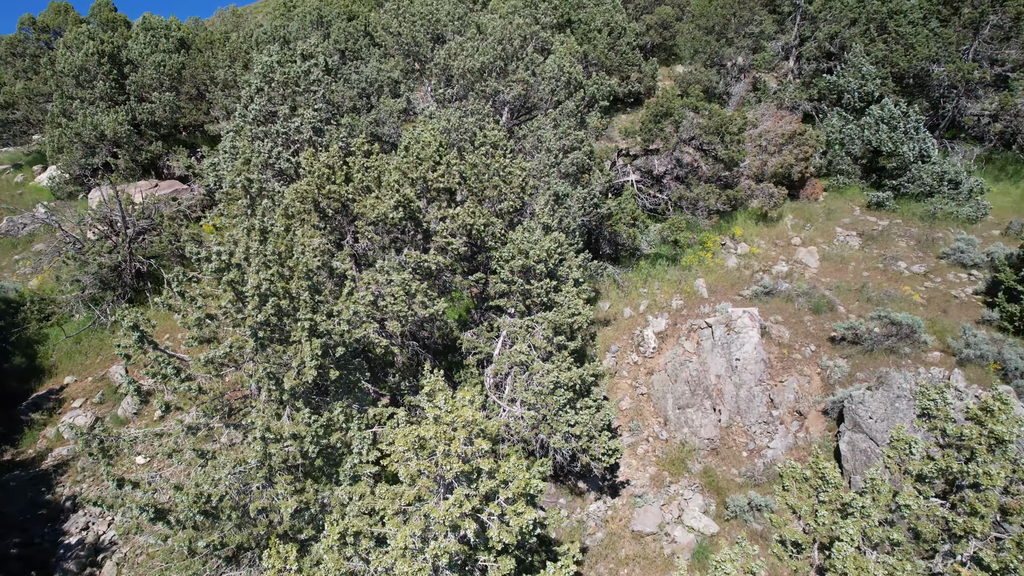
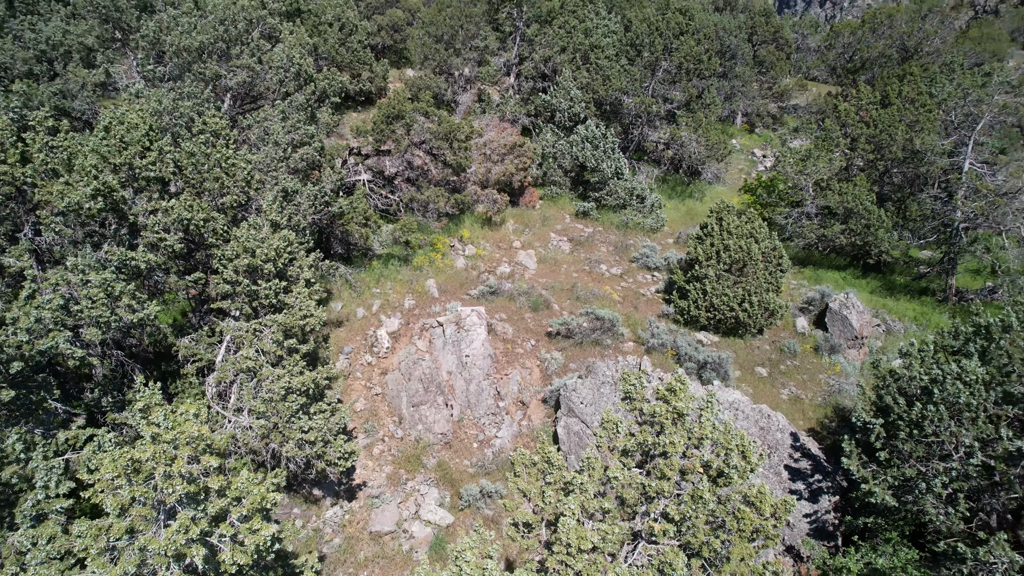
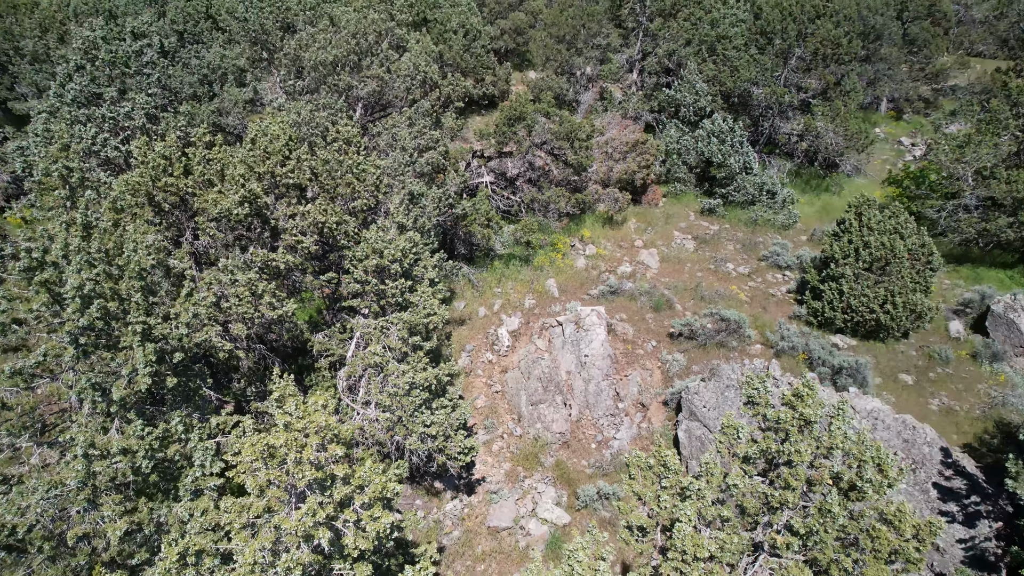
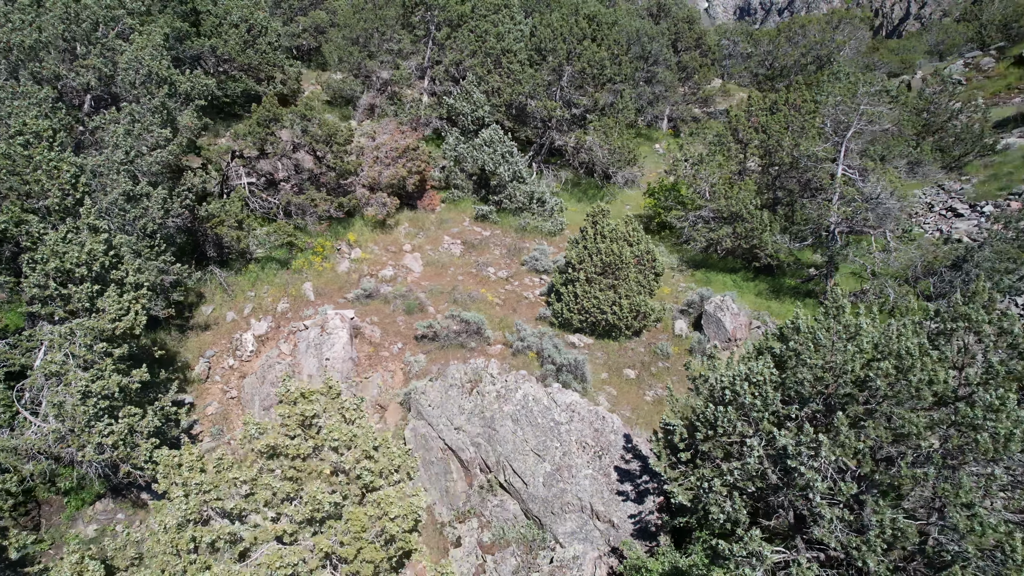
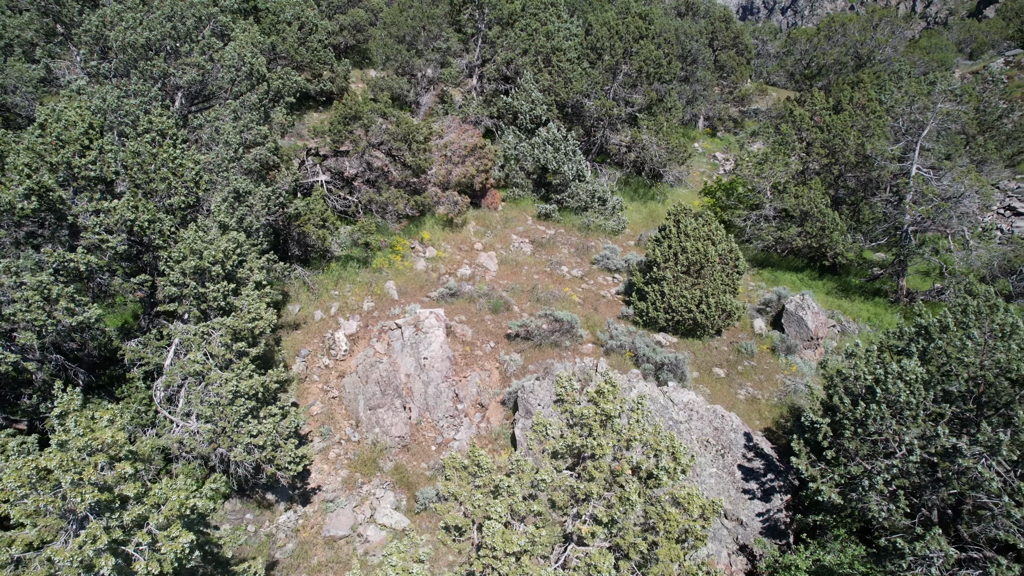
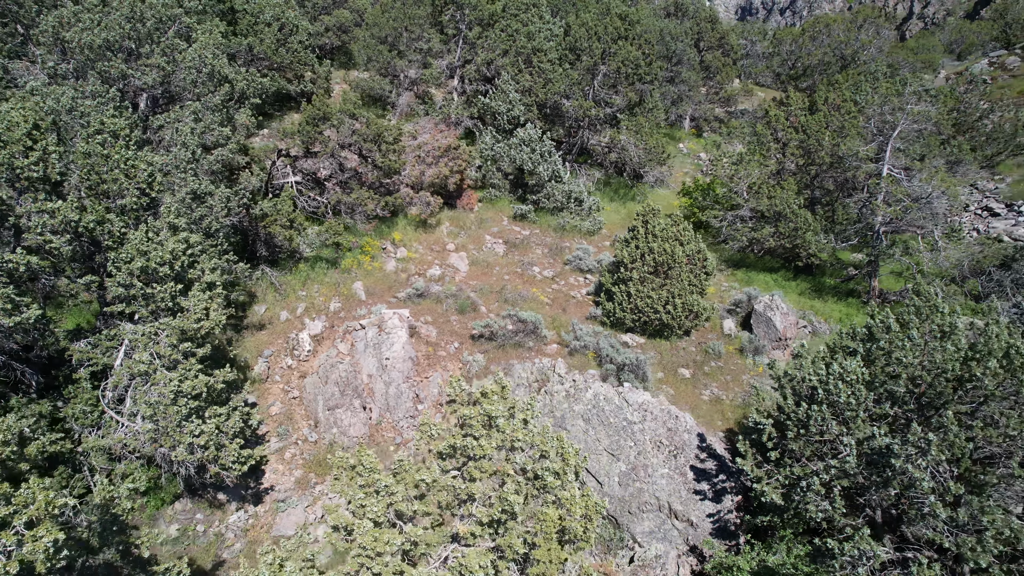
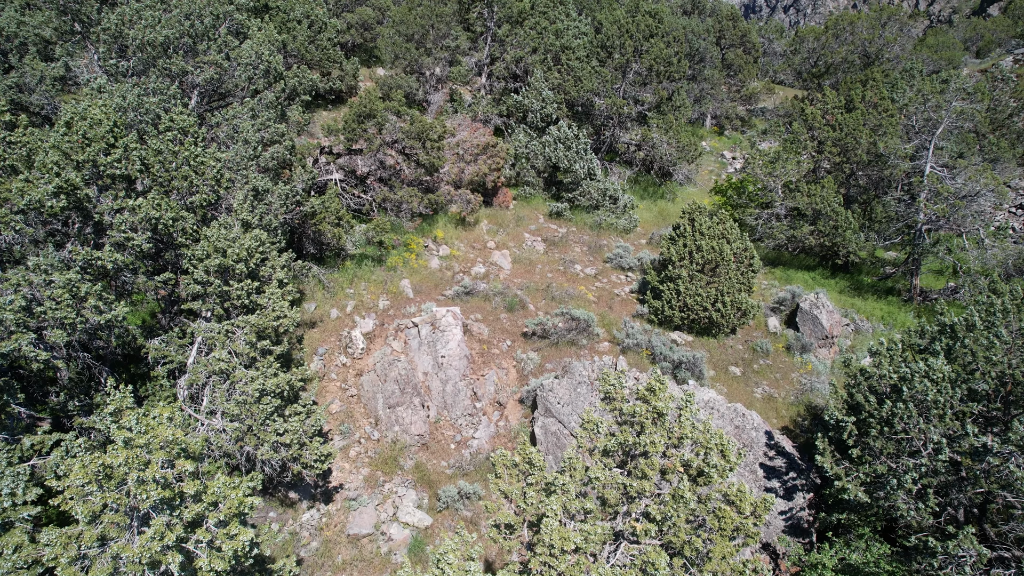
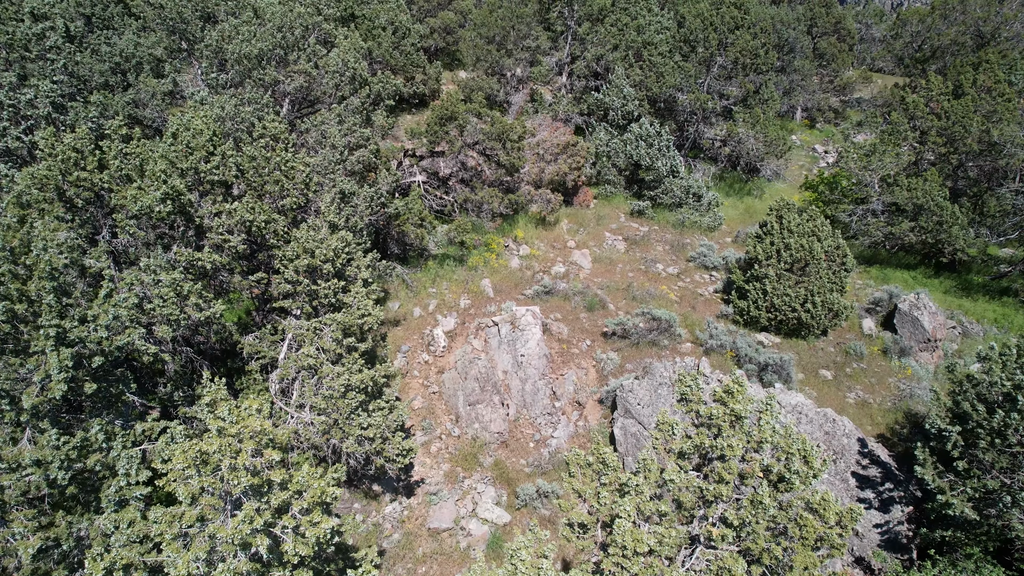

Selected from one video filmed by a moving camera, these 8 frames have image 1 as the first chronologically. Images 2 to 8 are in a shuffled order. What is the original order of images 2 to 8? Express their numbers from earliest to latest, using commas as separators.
3, 8, 2, 7, 5, 6, 4
